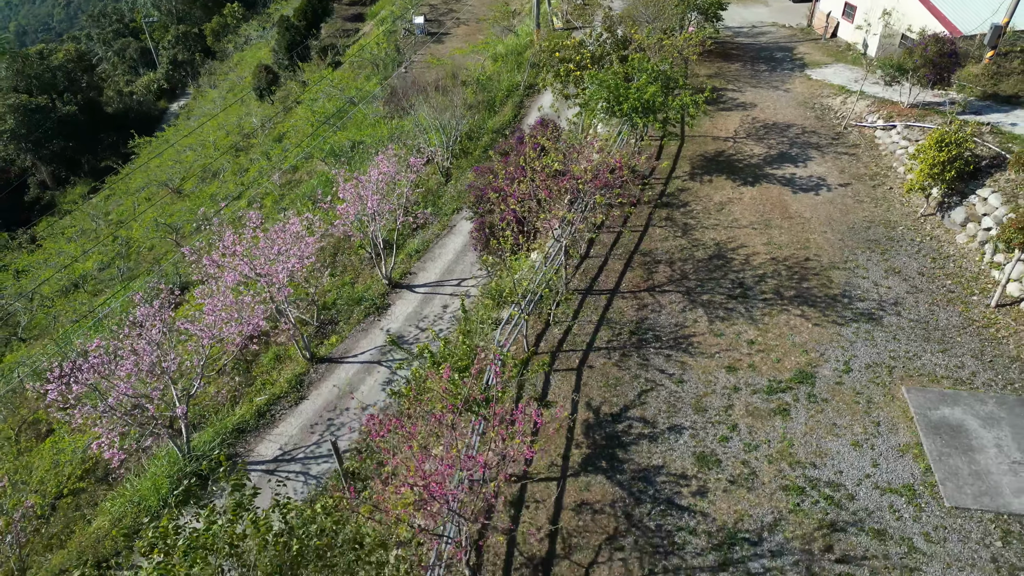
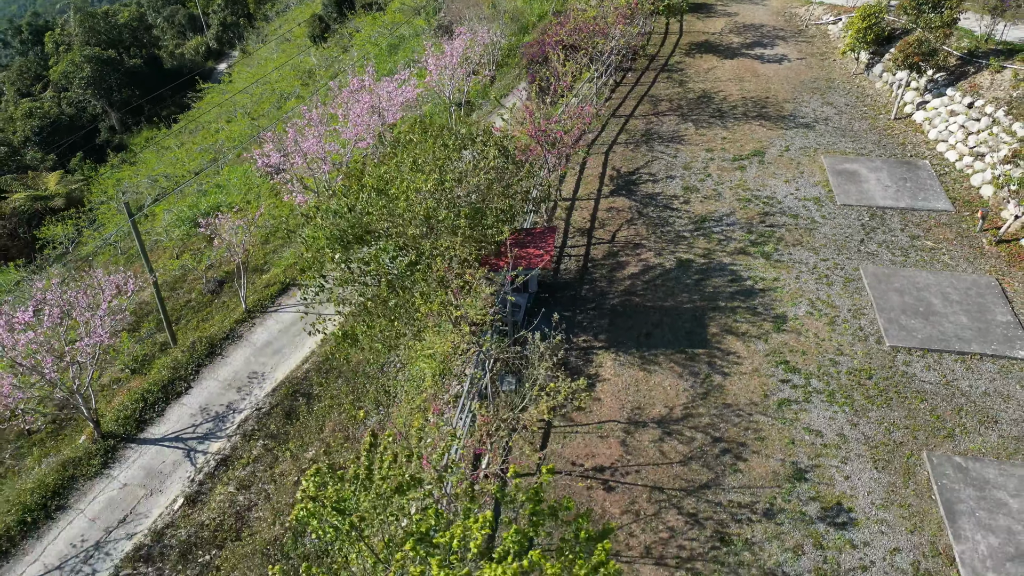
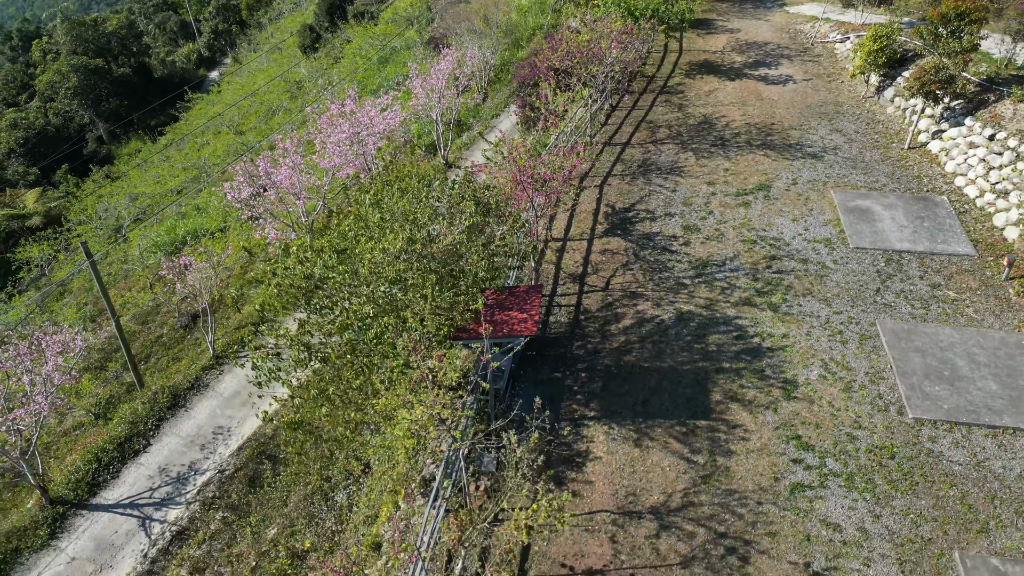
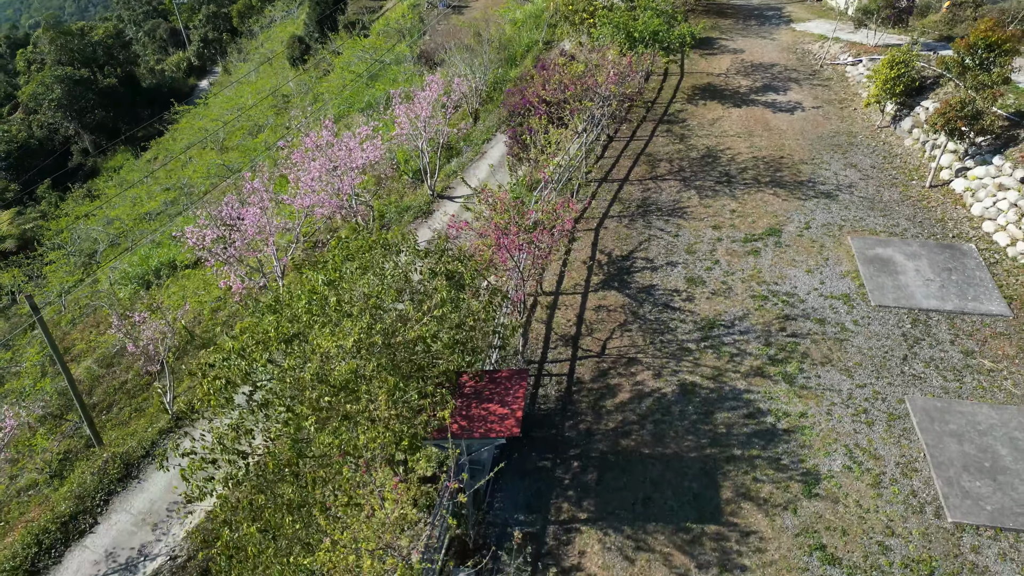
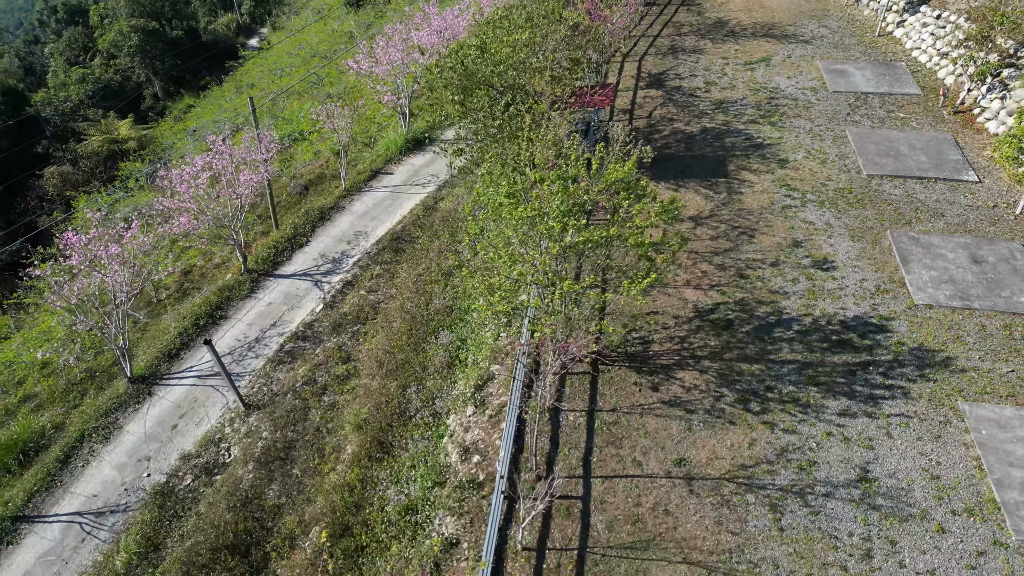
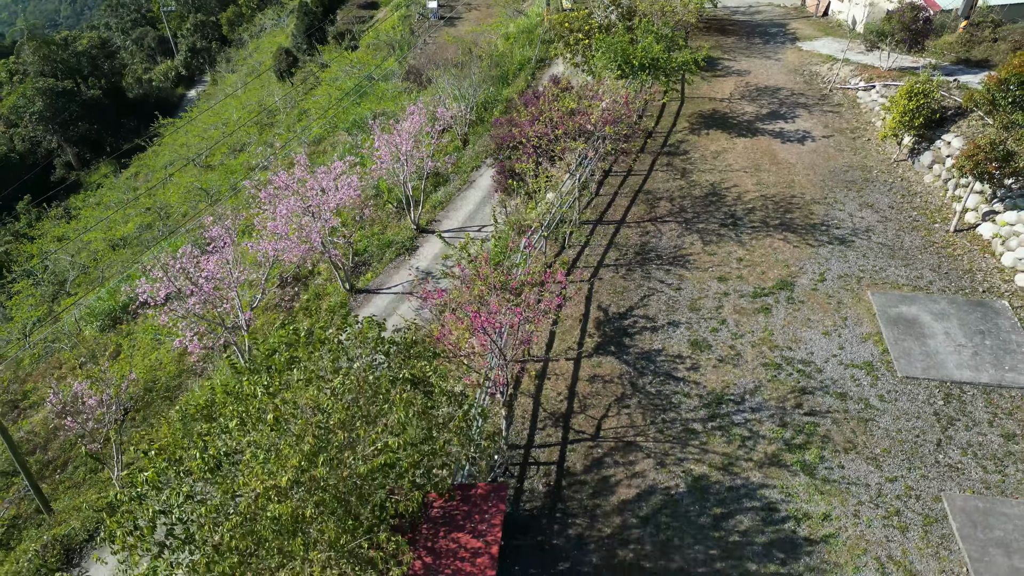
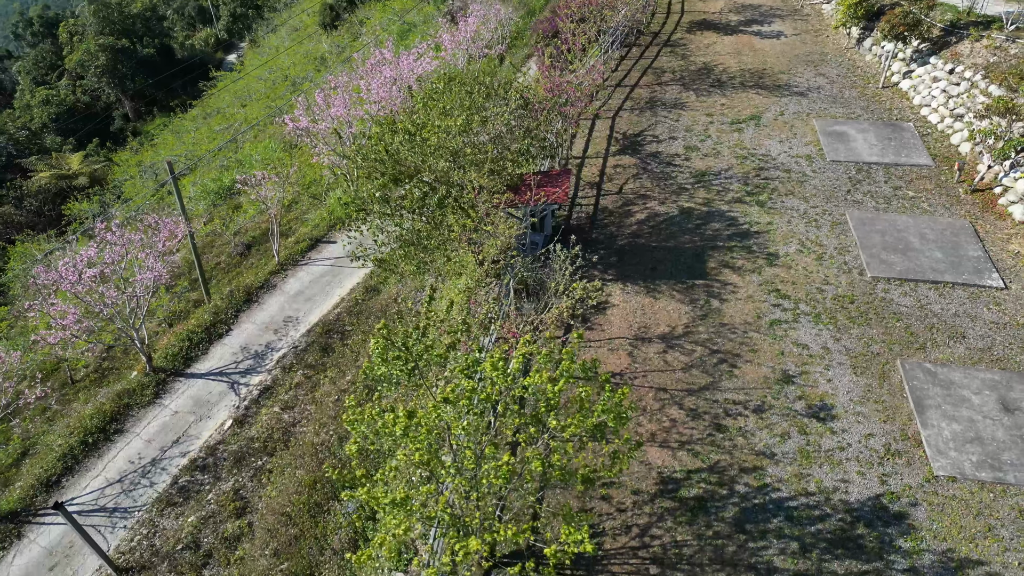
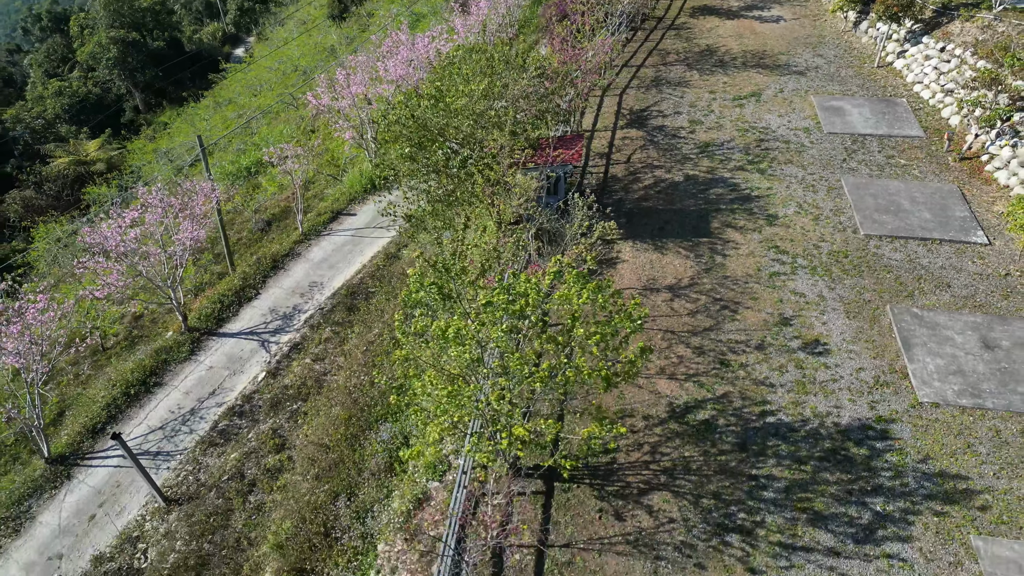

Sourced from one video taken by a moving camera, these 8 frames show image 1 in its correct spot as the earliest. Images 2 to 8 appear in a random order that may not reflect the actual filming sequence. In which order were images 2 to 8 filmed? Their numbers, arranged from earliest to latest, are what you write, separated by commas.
6, 4, 3, 2, 7, 8, 5
